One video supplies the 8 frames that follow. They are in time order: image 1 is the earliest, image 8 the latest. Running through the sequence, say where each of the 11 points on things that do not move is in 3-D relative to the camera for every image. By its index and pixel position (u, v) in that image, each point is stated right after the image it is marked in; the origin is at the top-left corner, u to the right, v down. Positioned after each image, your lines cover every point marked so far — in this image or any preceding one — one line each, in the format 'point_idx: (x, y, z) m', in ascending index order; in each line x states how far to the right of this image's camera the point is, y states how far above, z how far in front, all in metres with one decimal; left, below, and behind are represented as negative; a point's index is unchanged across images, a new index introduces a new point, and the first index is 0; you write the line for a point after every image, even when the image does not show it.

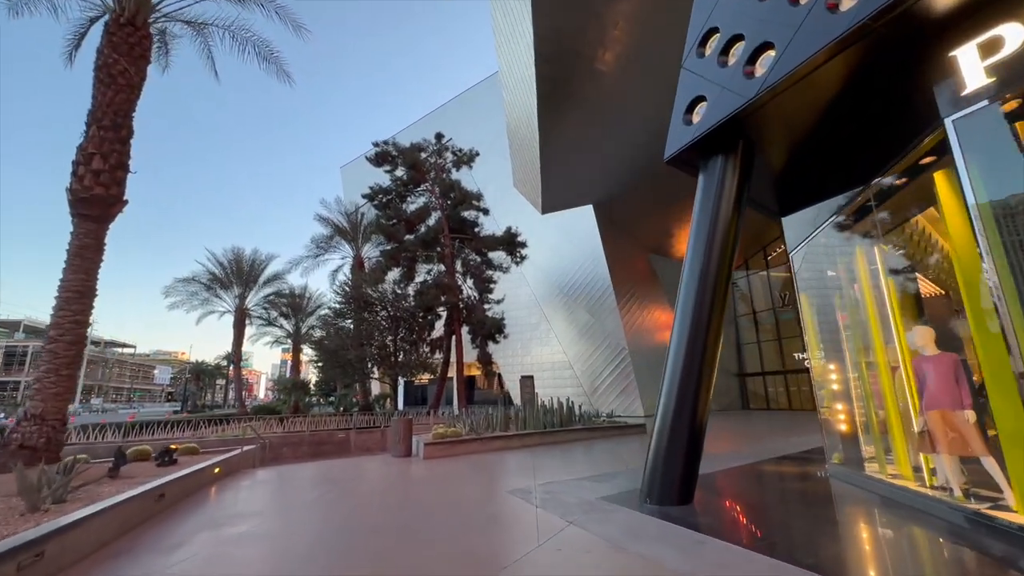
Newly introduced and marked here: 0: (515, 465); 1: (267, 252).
0: (0.0, -2.5, +5.8) m
1: (-10.3, +1.5, +18.1) m
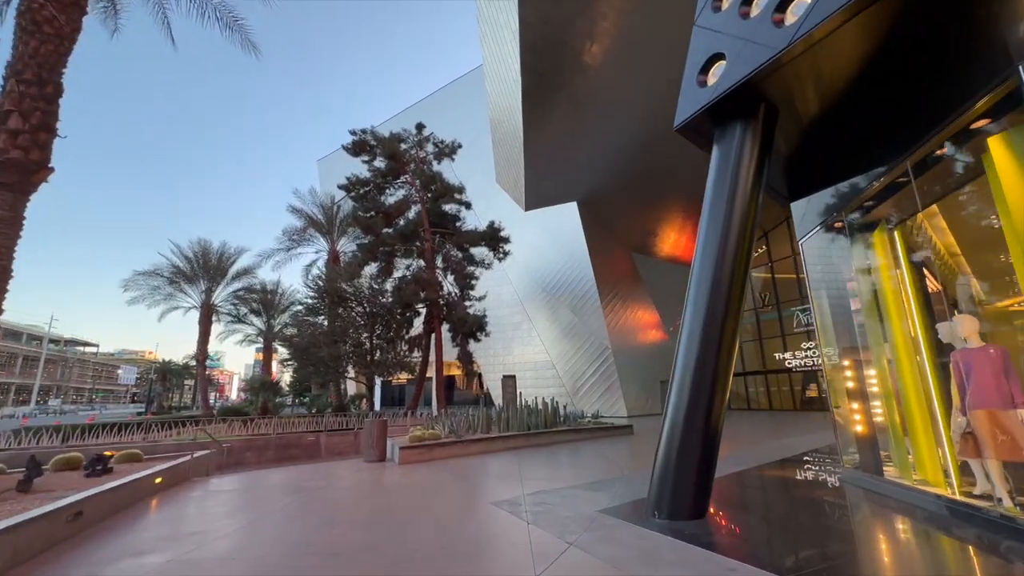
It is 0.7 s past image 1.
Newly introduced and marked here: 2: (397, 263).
0: (-0.2, -2.3, +5.4) m
1: (-11.0, +1.7, +17.2) m
2: (-3.9, +0.9, +14.5) m
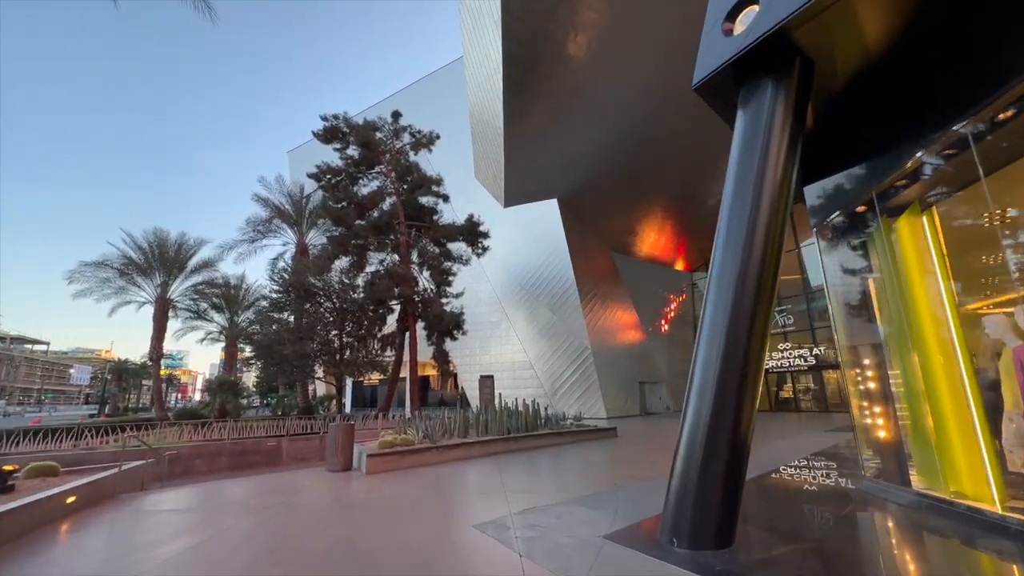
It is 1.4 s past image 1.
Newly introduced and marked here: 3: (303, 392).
0: (-0.4, -2.2, +4.9) m
1: (-11.8, +1.9, +16.0) m
2: (-4.6, +1.1, +13.7) m
3: (-7.1, -3.5, +14.4) m
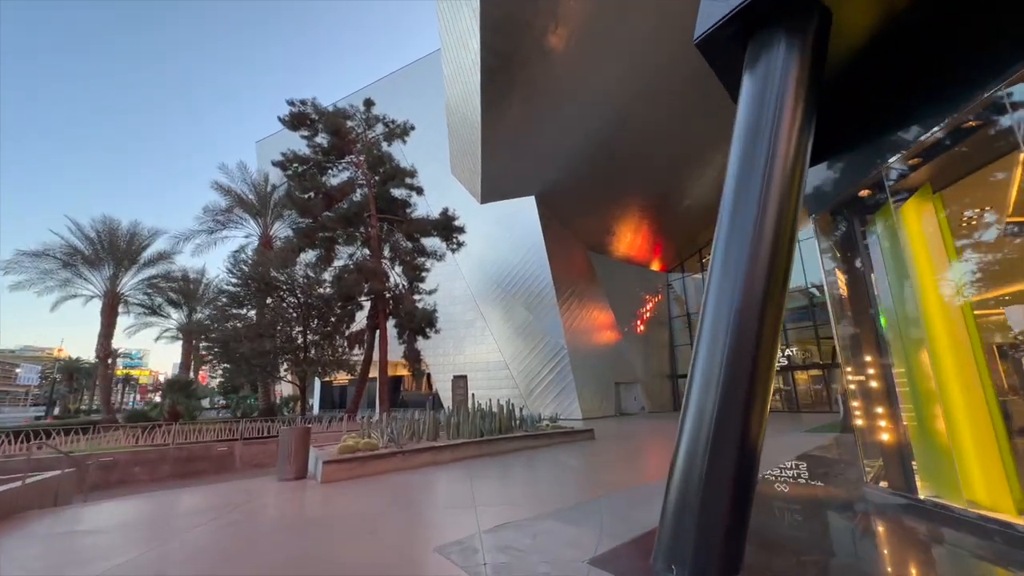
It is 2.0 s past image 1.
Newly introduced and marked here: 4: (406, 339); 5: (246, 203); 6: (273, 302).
0: (-0.7, -2.1, +4.4) m
1: (-12.6, +2.2, +15.0) m
2: (-5.3, +1.2, +13.1) m
3: (-7.9, -3.3, +13.6) m
4: (-3.3, -1.6, +13.4) m
5: (-8.3, +2.7, +13.5) m
6: (-7.2, -0.4, +13.0) m
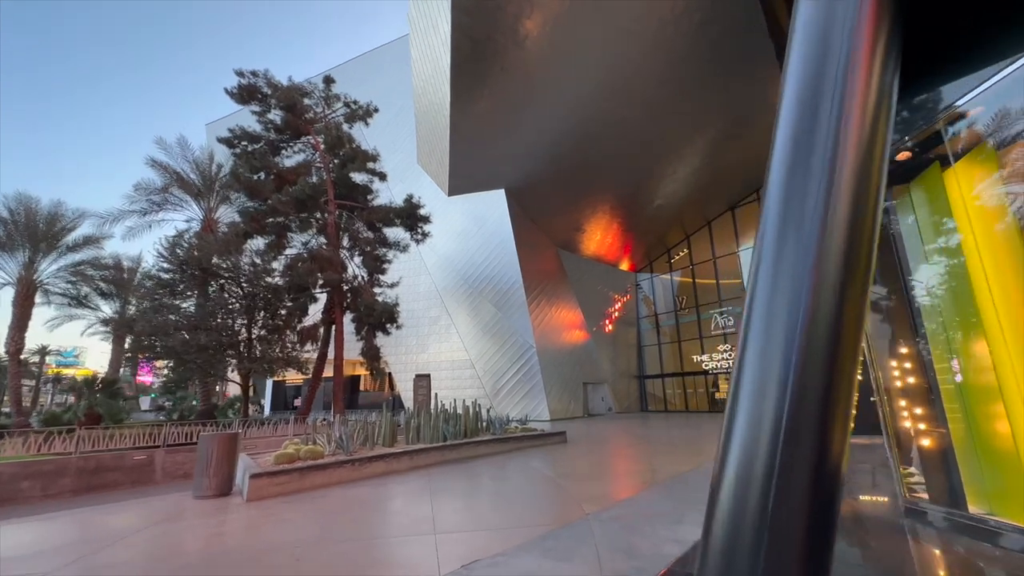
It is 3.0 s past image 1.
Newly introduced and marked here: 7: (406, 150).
0: (-1.0, -1.9, +3.7) m
1: (-13.6, +2.6, +13.3) m
2: (-6.2, +1.5, +12.0) m
3: (-8.9, -3.0, +12.3) m
4: (-4.3, -1.4, +12.5) m
5: (-9.2, +3.0, +12.2) m
6: (-8.1, -0.1, +11.8) m
7: (-4.9, +6.3, +19.8) m
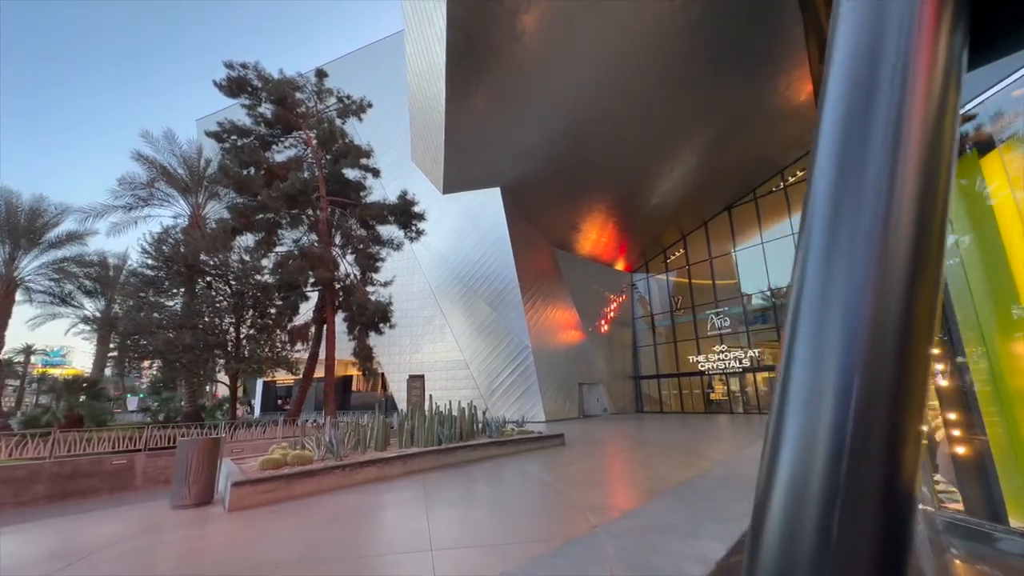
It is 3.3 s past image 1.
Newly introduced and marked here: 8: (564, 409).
0: (-1.0, -1.9, +3.5) m
1: (-13.7, +2.6, +12.9) m
2: (-6.3, +1.5, +11.7) m
3: (-9.0, -2.9, +12.0) m
4: (-4.4, -1.3, +12.2) m
5: (-9.3, +3.1, +11.8) m
6: (-8.3, -0.1, +11.4) m
7: (-5.1, +6.4, +19.5) m
8: (+2.0, -4.7, +16.5) m
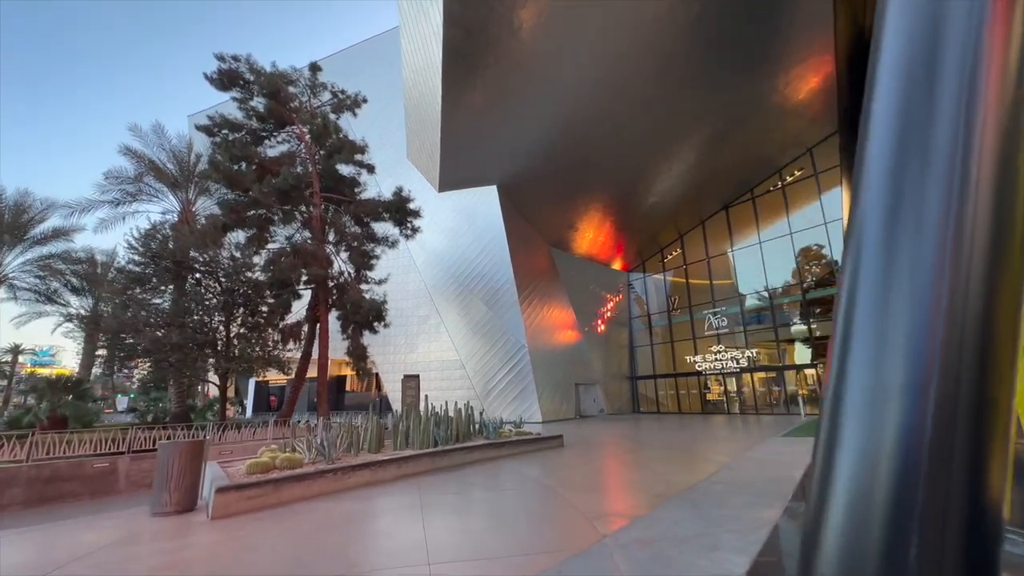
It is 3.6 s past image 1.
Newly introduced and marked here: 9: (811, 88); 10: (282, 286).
0: (-1.0, -1.9, +3.3) m
1: (-13.8, +2.7, +12.6) m
2: (-6.4, +1.6, +11.4) m
3: (-9.1, -2.9, +11.7) m
4: (-4.5, -1.3, +12.0) m
5: (-9.4, +3.1, +11.5) m
6: (-8.3, 0.0, +11.2) m
7: (-5.3, +6.4, +19.2) m
8: (+1.8, -4.6, +16.4) m
9: (+9.7, +6.5, +14.0) m
10: (-5.7, +0.1, +10.6) m
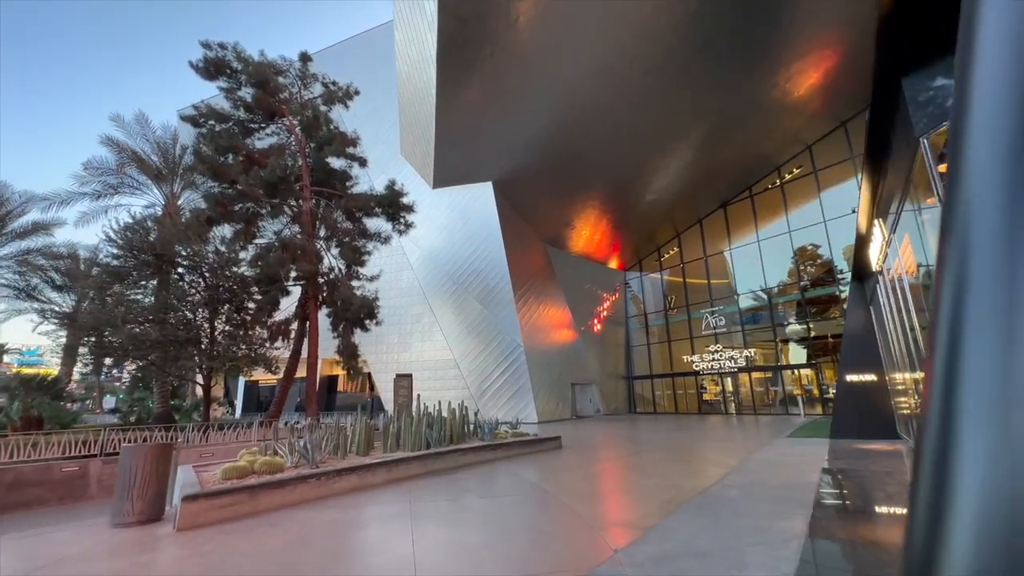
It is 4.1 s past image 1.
0: (-1.0, -1.8, +3.0) m
1: (-13.9, +2.8, +12.1) m
2: (-6.5, +1.7, +11.1) m
3: (-9.2, -2.8, +11.3) m
4: (-4.6, -1.2, +11.6) m
5: (-9.5, +3.2, +11.1) m
6: (-8.4, +0.1, +10.8) m
7: (-5.5, +6.5, +18.9) m
8: (+1.7, -4.6, +16.1) m
9: (+9.6, +6.6, +13.9) m
10: (-5.8, +0.1, +10.2) m
